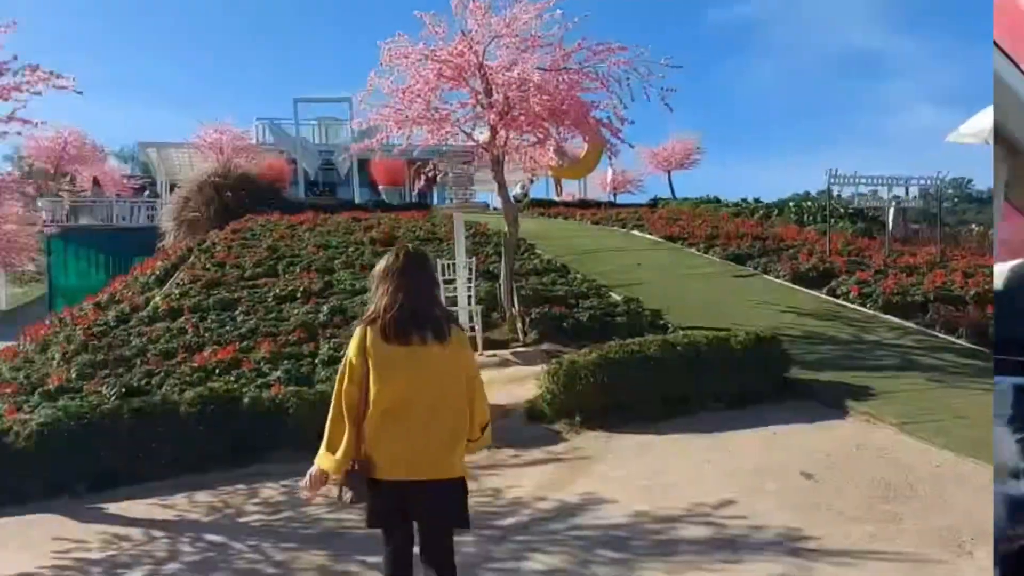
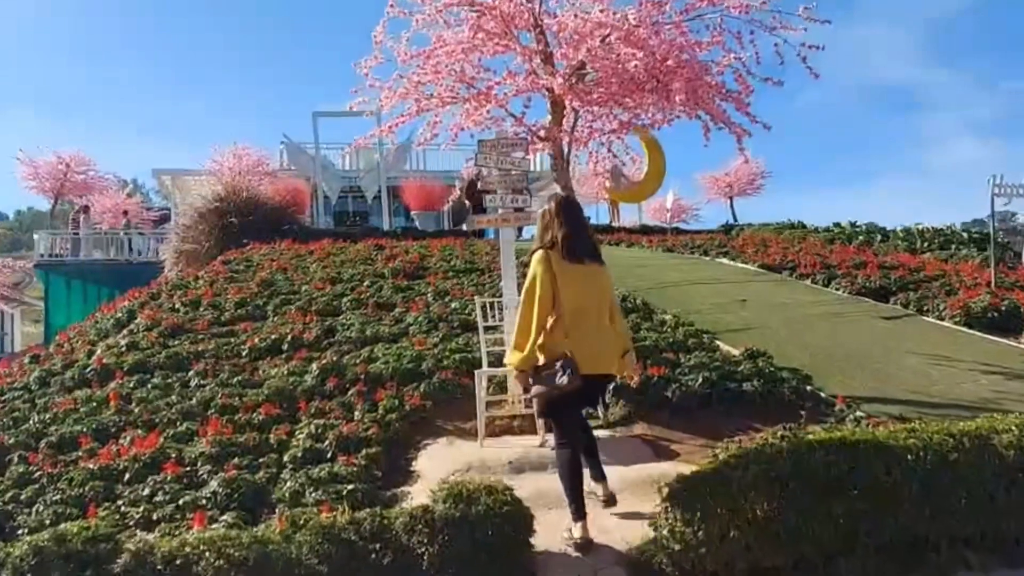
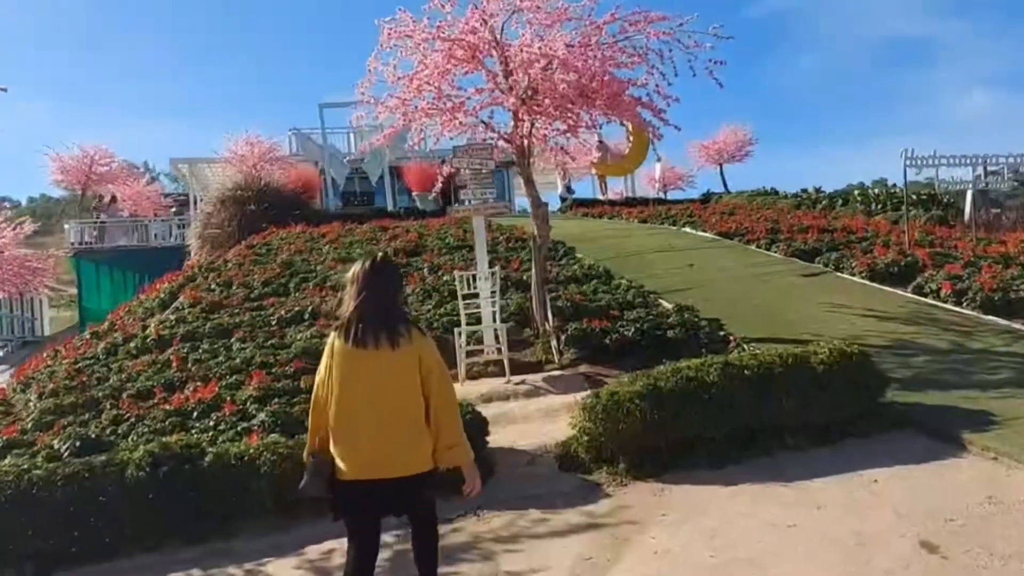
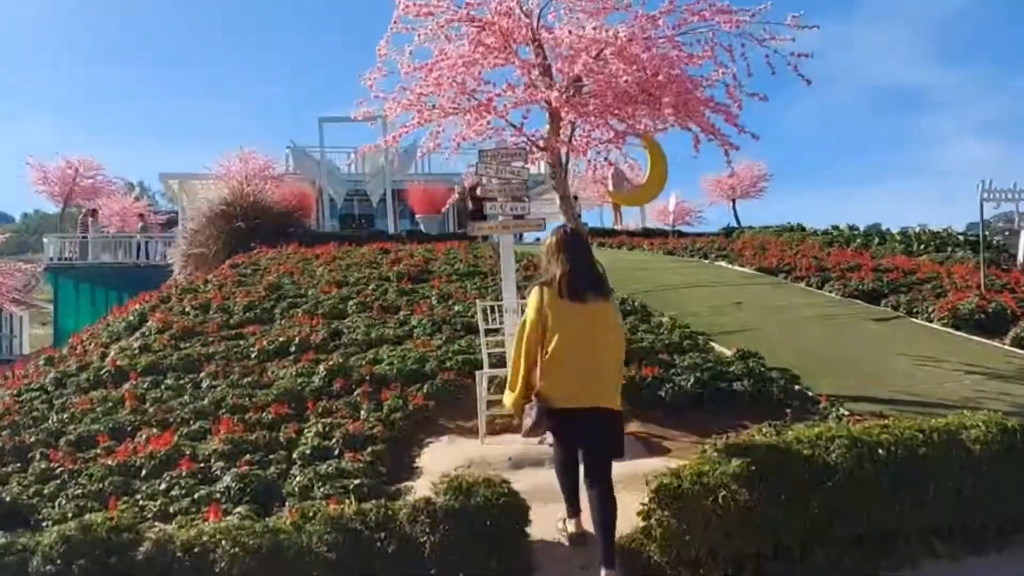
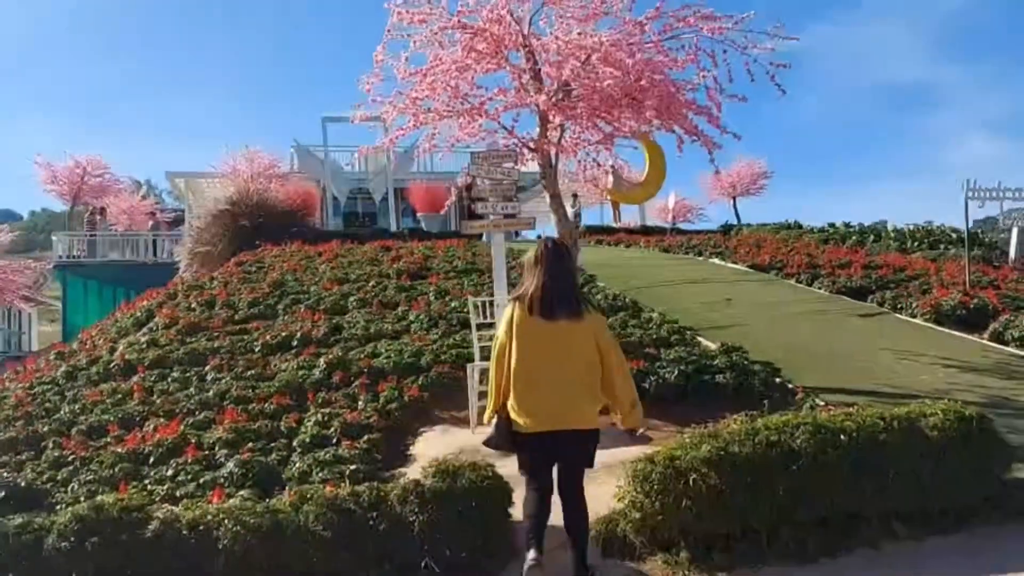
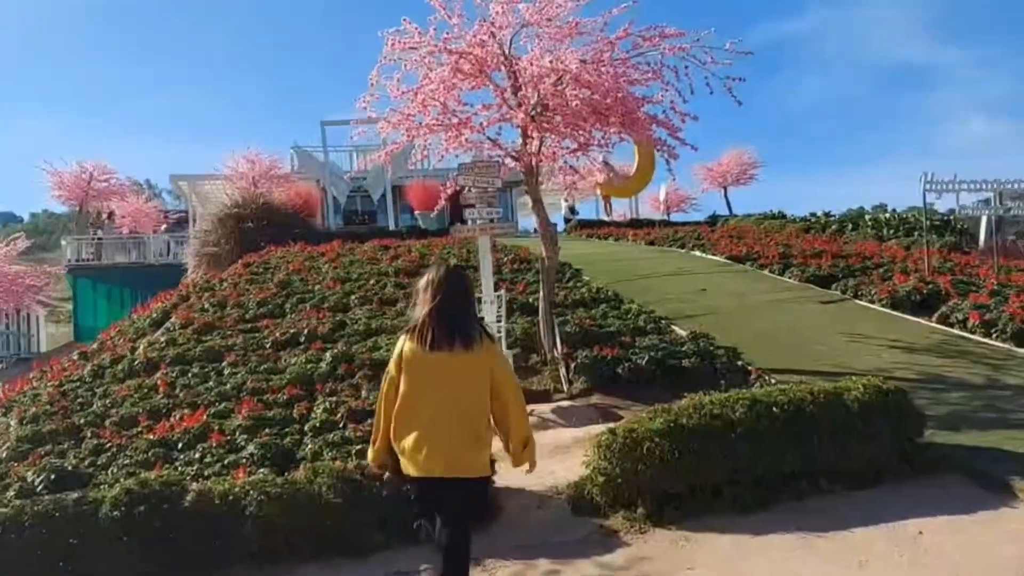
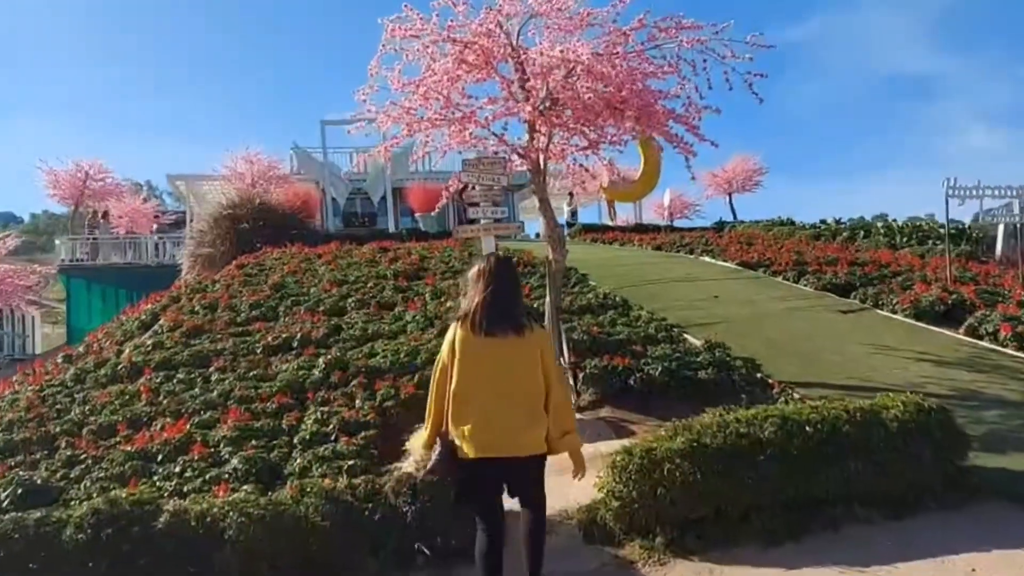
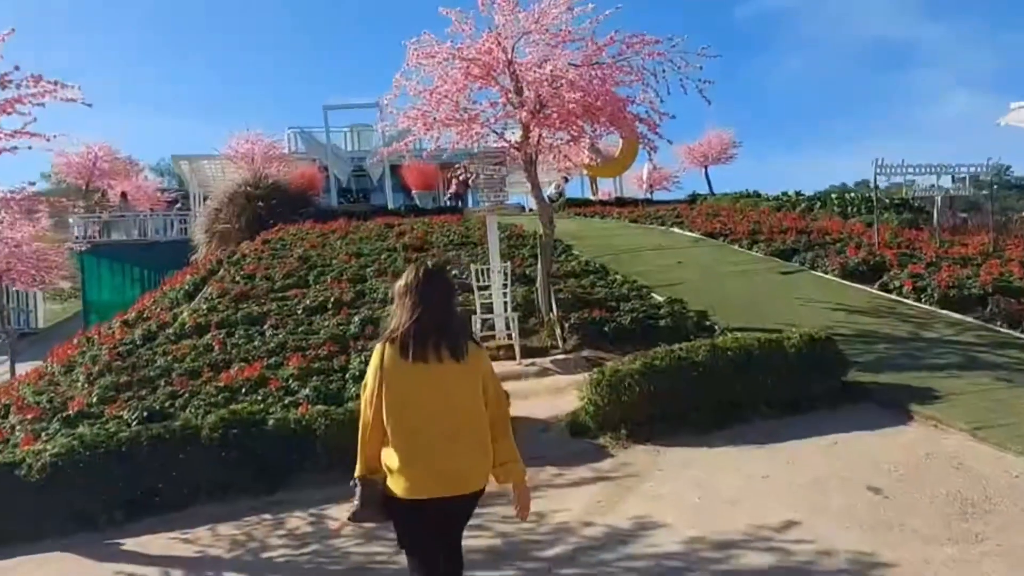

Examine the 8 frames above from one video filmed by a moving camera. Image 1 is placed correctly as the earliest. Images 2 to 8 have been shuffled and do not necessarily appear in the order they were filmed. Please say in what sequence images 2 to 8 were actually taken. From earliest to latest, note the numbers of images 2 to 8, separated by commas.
8, 3, 6, 7, 5, 4, 2
